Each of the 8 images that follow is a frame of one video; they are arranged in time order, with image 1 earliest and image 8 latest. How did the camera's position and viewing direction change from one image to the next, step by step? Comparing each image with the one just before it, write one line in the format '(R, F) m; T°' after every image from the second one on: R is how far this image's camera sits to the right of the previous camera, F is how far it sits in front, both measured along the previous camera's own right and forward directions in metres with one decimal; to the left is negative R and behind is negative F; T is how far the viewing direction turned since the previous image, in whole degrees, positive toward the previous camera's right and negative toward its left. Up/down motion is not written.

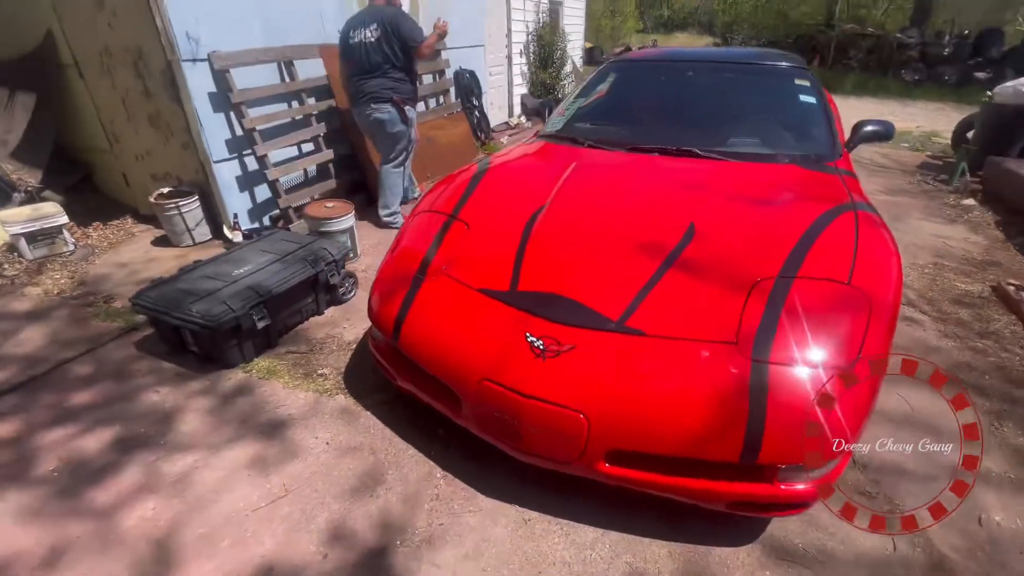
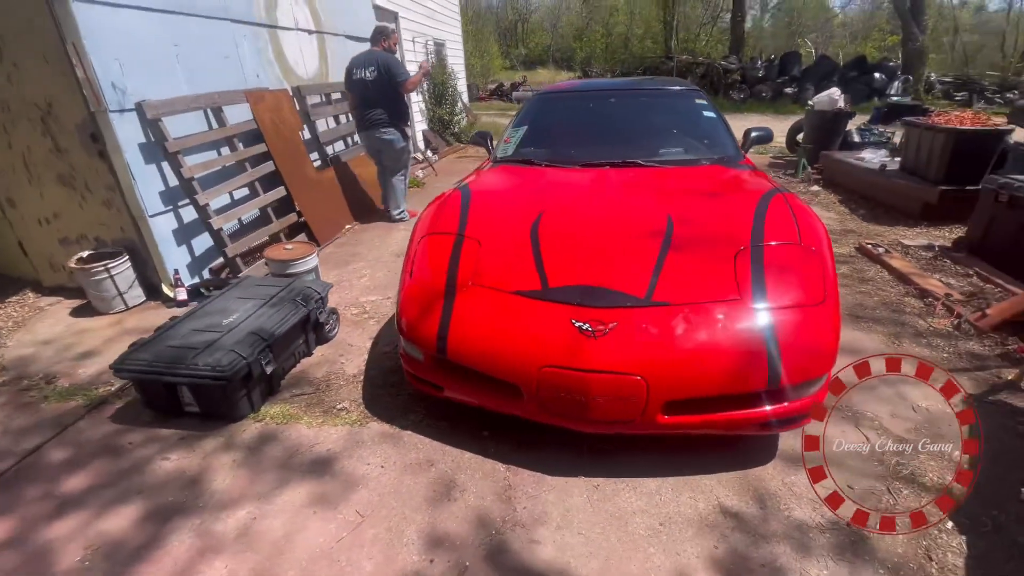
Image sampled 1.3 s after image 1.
(-0.6, -0.1) m; +13°
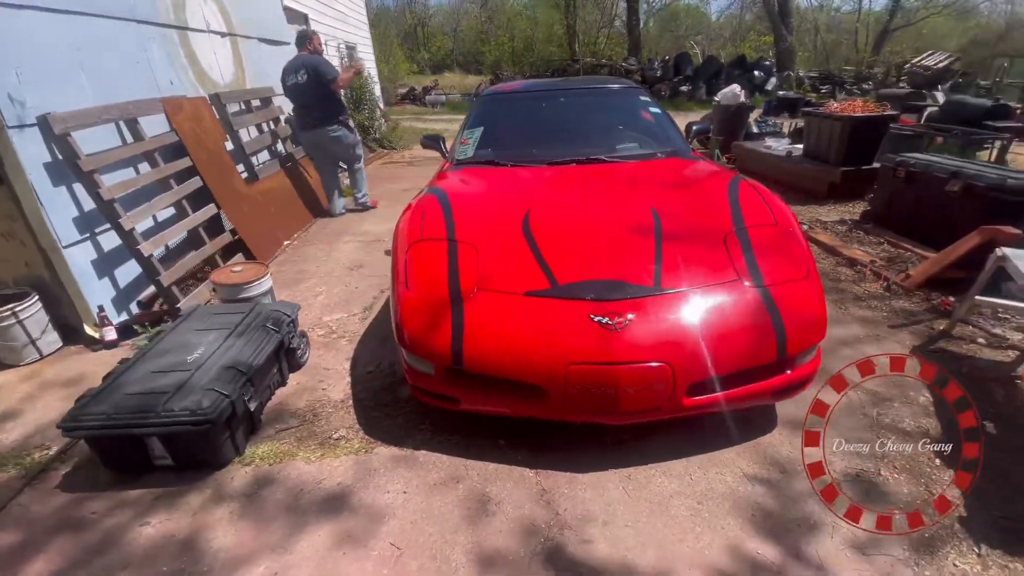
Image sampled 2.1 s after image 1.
(-0.4, +0.1) m; +10°
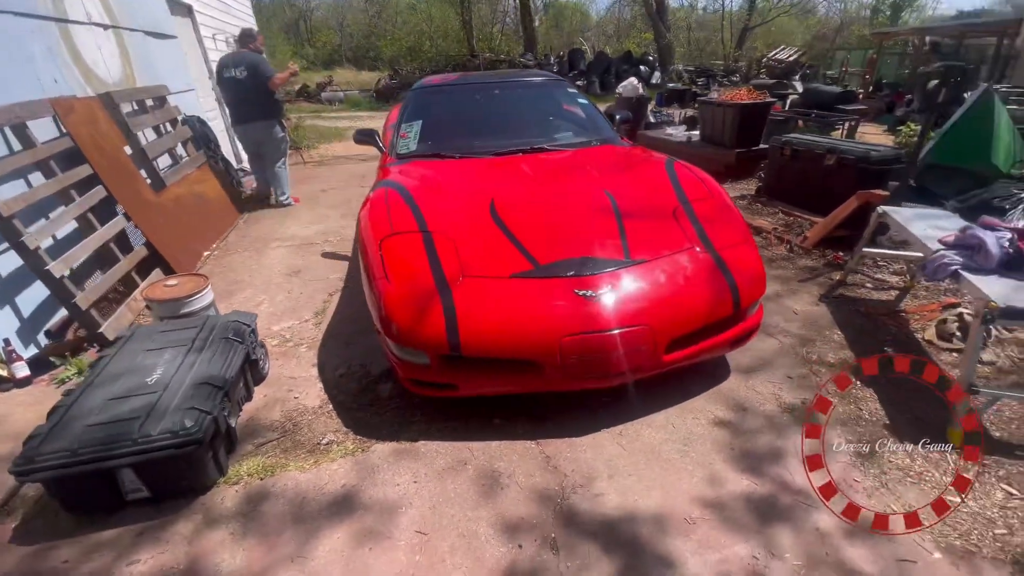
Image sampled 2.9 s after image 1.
(-0.3, -0.1) m; +11°
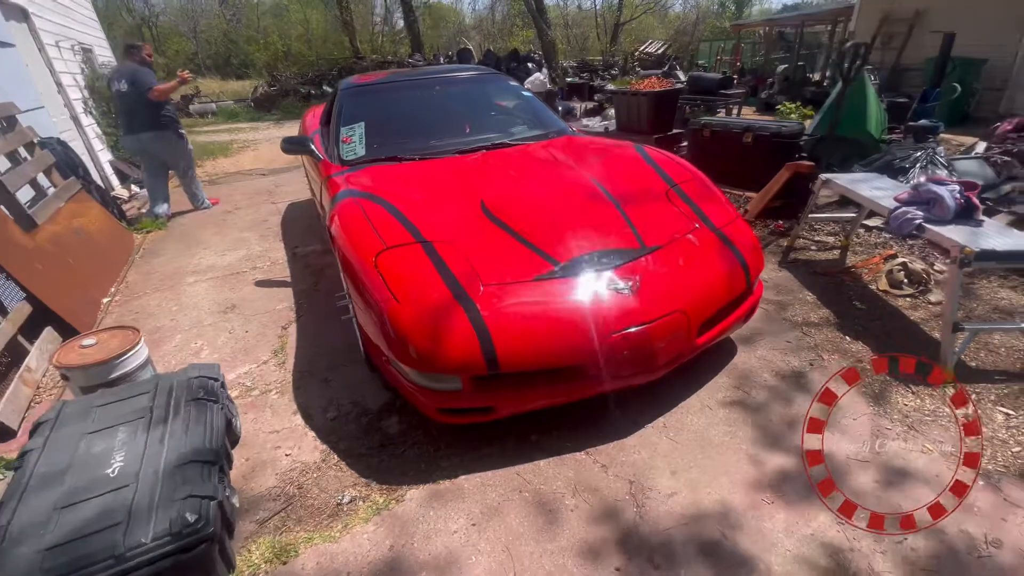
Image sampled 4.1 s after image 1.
(-0.5, +0.2) m; +11°
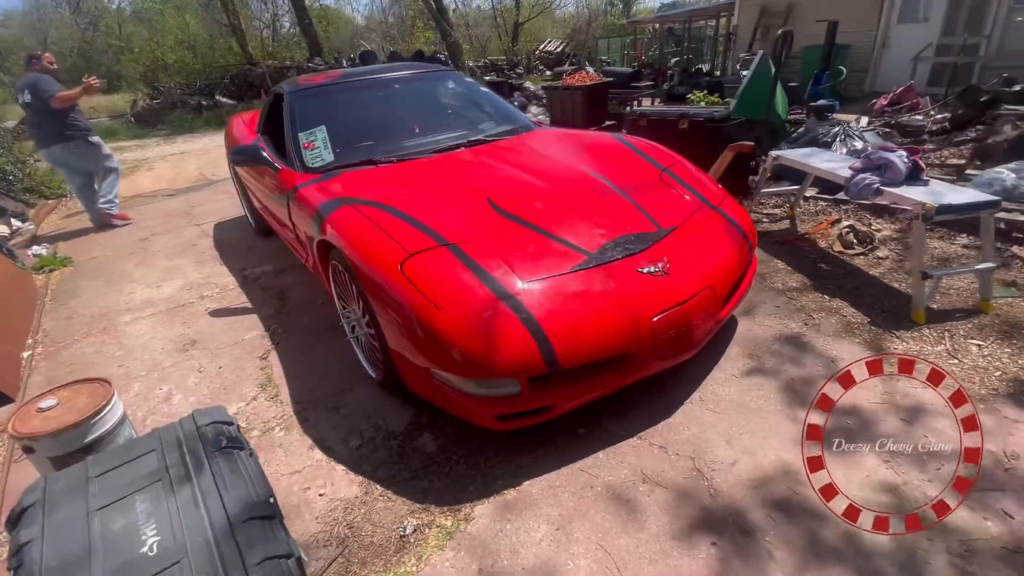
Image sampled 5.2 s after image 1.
(-0.5, +0.1) m; +10°
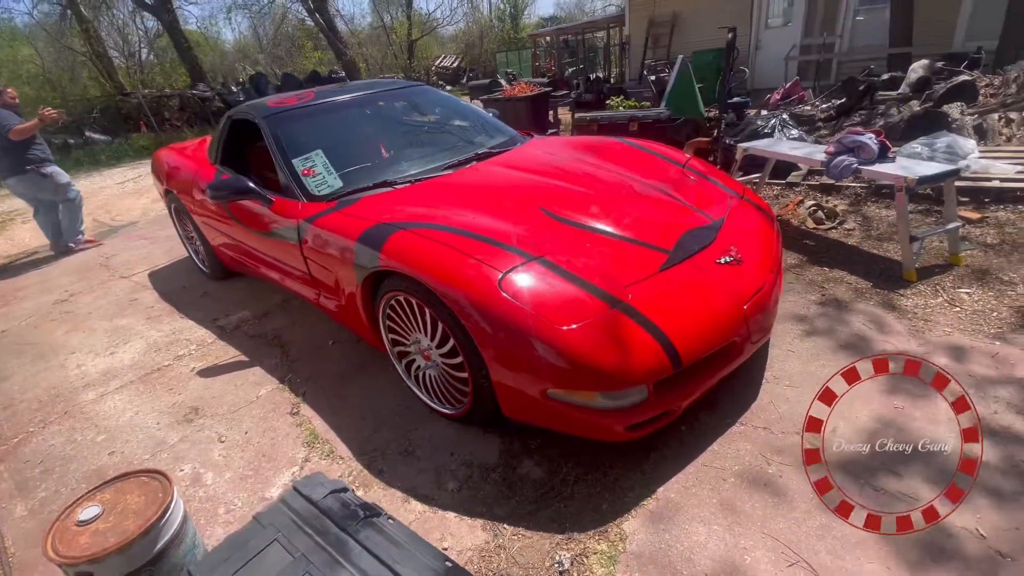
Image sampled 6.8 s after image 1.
(-0.7, +0.1) m; +11°
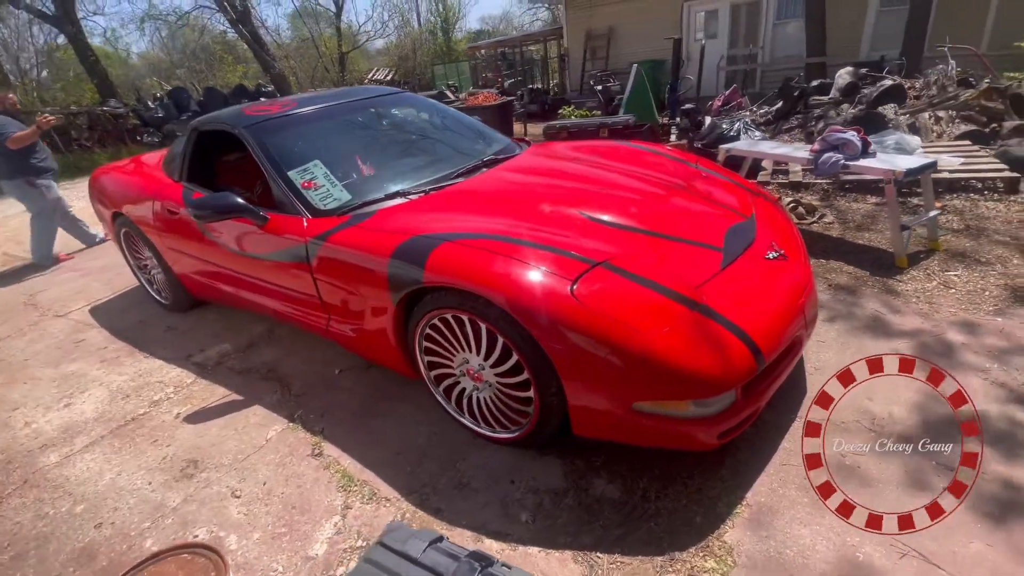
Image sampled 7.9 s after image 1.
(-0.5, +0.2) m; +7°
